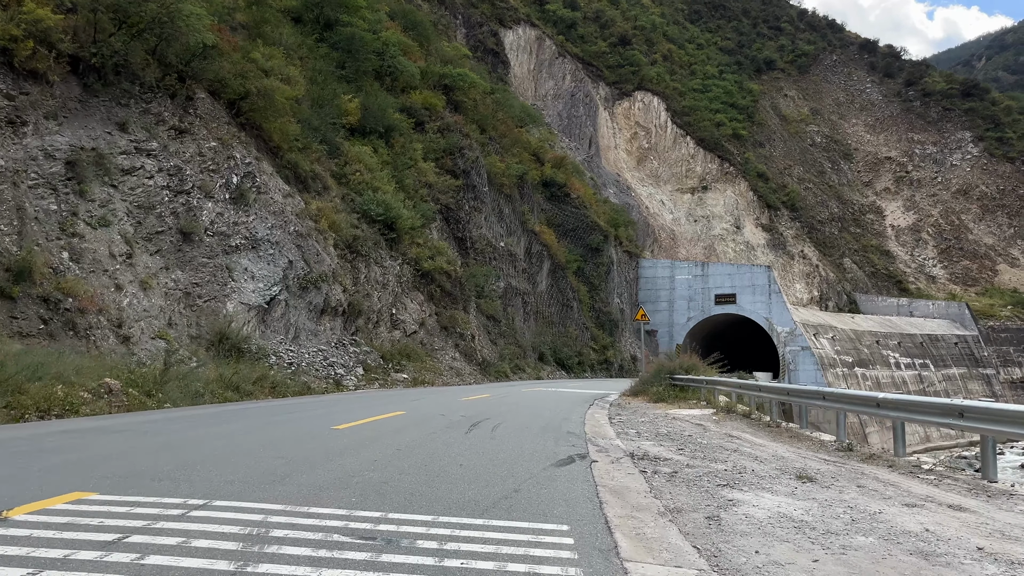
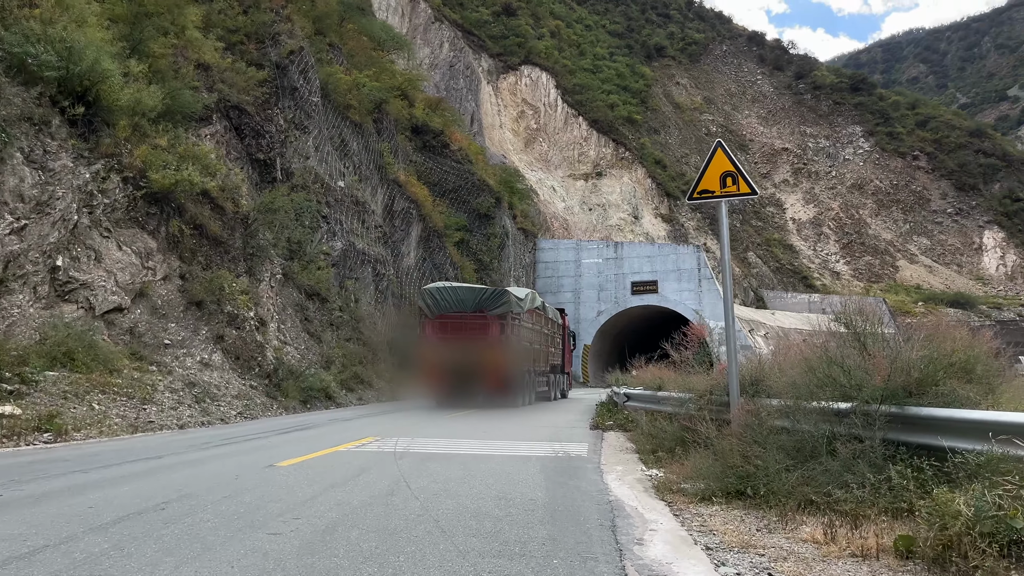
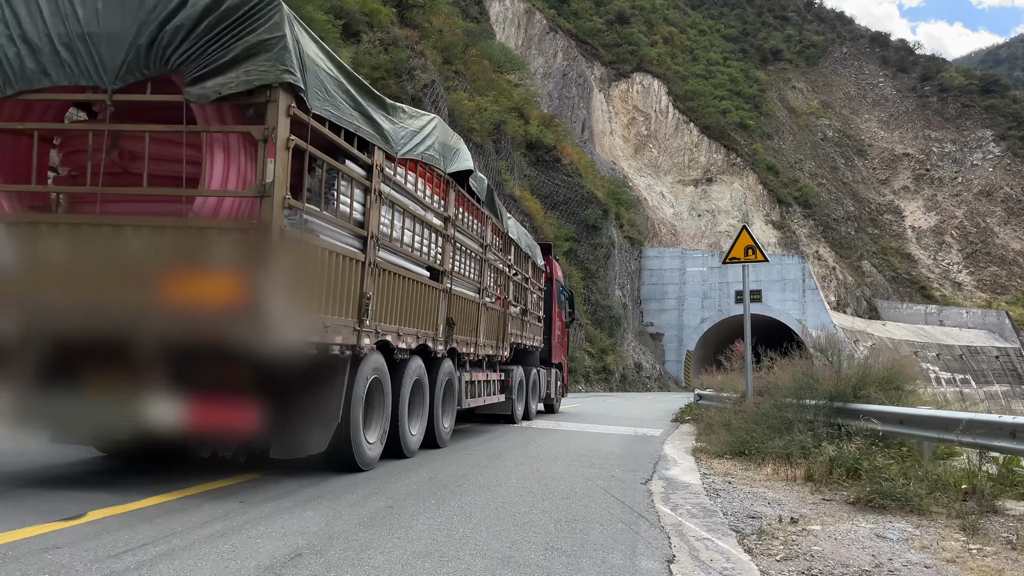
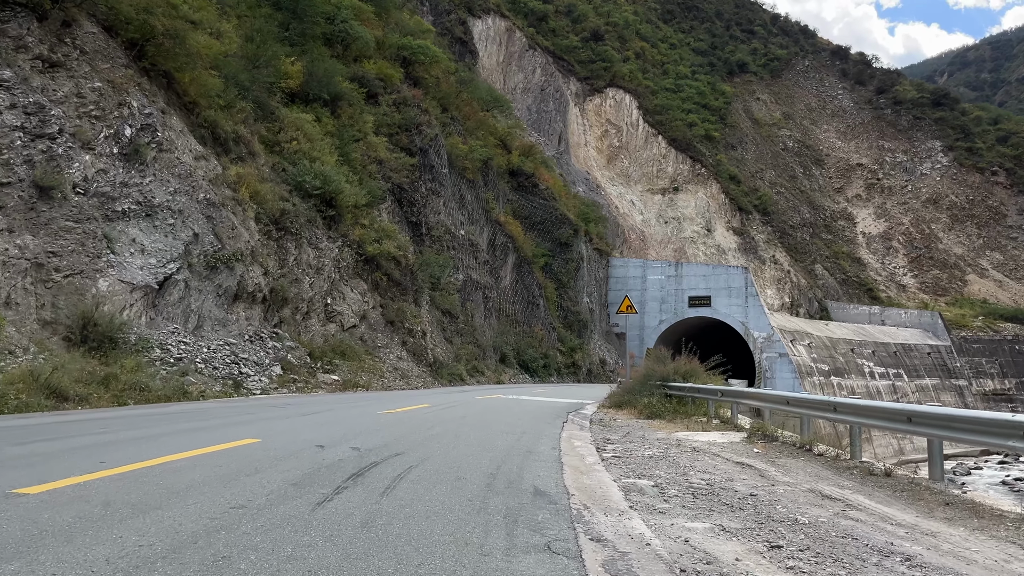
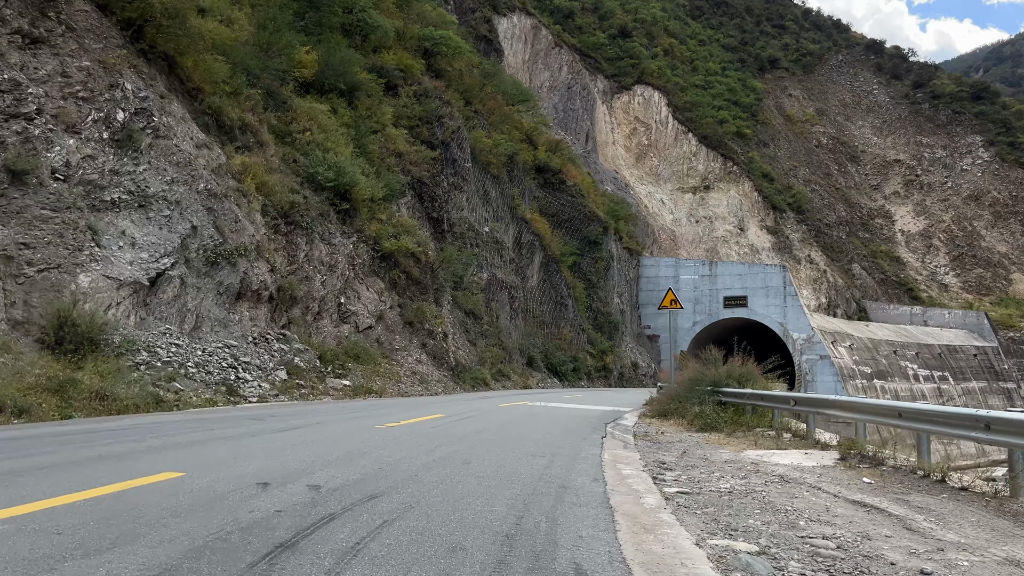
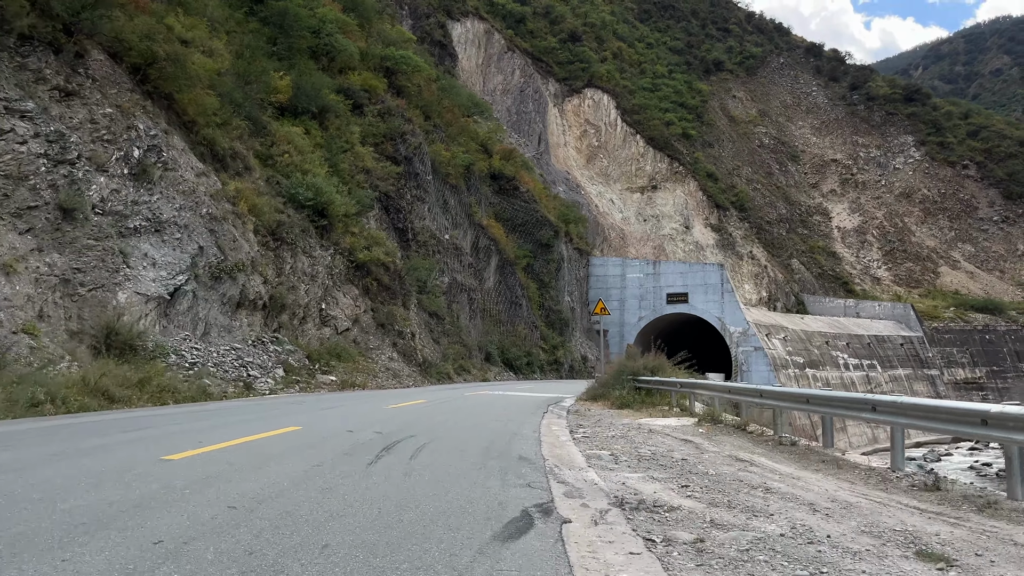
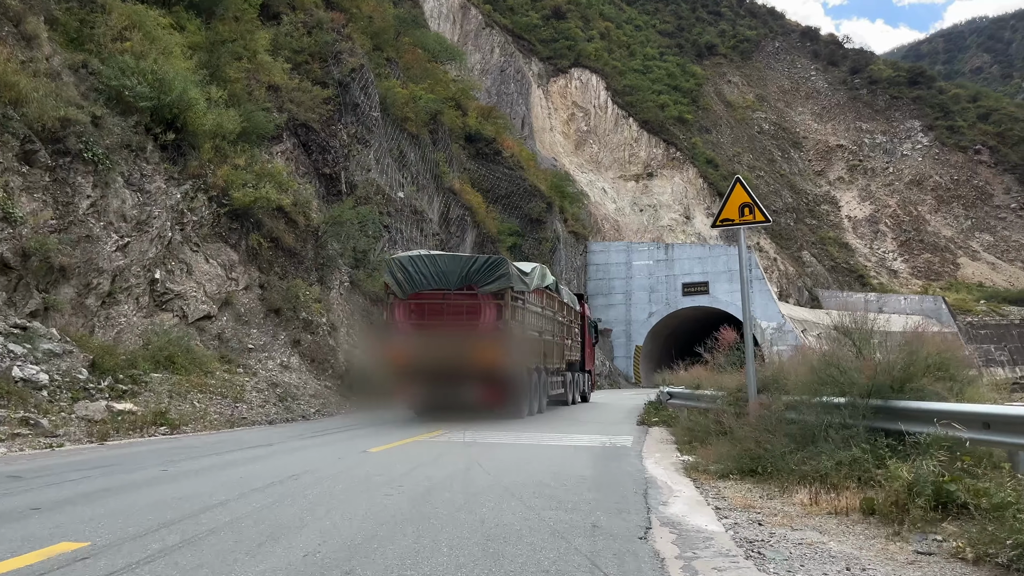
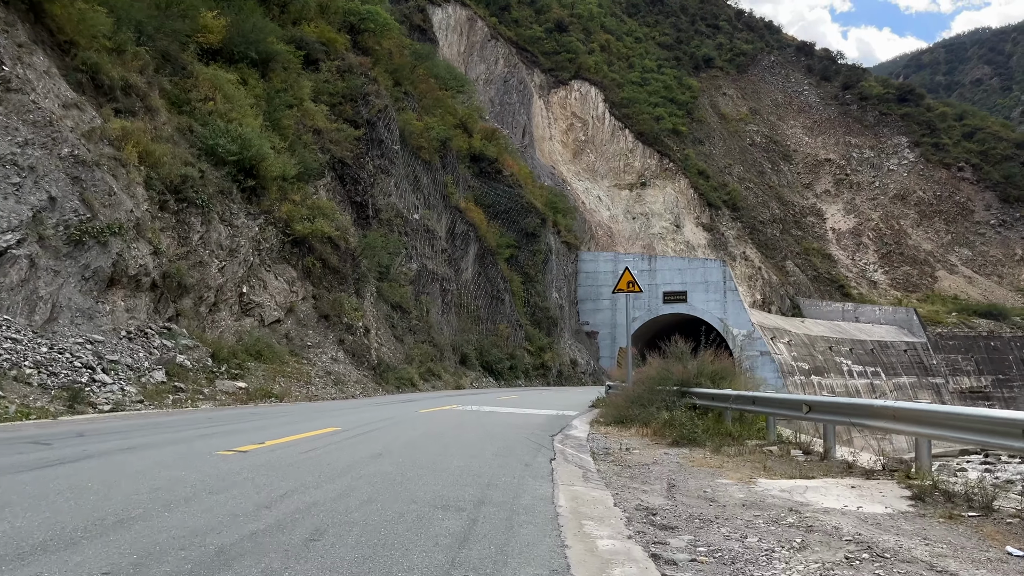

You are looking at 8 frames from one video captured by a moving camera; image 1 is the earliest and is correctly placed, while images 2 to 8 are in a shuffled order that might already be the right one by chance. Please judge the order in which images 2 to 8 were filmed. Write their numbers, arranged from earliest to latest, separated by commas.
6, 4, 5, 8, 3, 7, 2
